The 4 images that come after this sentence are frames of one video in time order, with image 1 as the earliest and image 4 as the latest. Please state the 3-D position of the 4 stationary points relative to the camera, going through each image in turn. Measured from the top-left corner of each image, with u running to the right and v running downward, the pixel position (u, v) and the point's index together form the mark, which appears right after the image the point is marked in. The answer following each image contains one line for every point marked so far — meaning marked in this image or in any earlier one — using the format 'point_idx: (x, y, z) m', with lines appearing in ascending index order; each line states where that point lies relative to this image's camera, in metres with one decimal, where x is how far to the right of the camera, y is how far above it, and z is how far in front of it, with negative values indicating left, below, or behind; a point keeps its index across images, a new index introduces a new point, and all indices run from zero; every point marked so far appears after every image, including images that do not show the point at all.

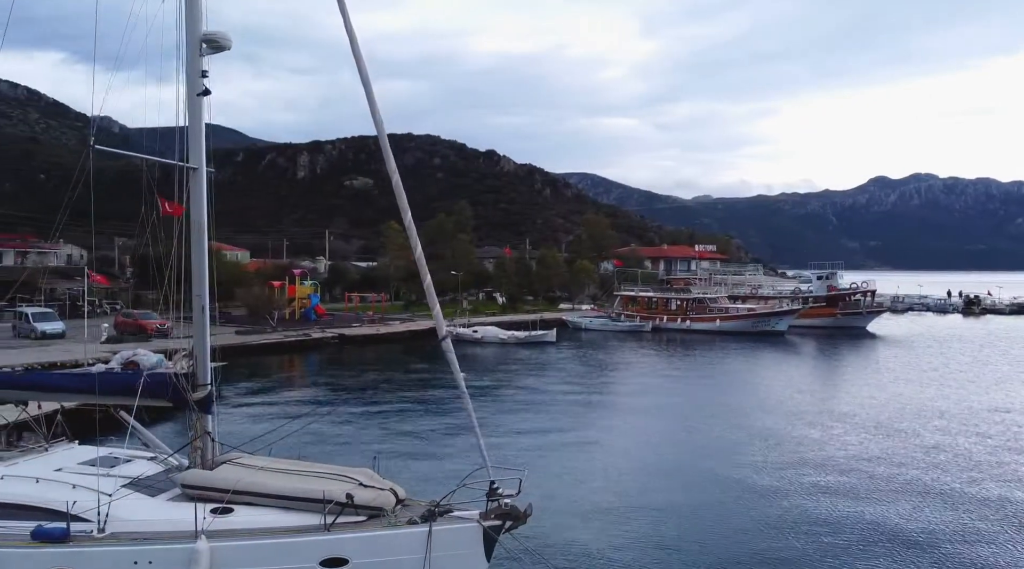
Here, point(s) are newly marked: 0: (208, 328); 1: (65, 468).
0: (-5.0, -0.8, +14.9) m
1: (-7.3, -3.0, +14.8) m
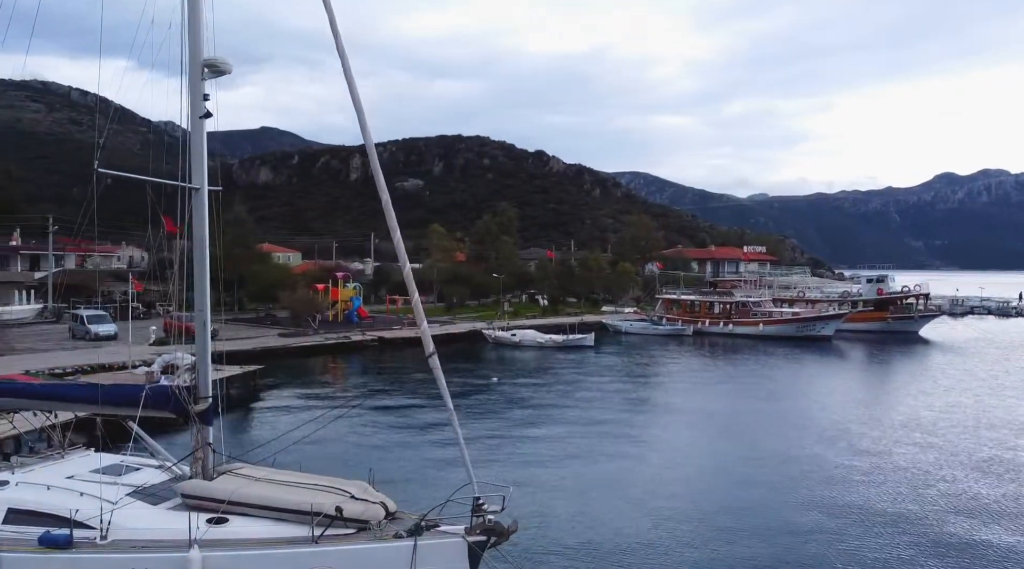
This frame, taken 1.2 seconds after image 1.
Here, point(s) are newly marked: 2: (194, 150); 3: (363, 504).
0: (-5.1, -1.0, +15.4) m
1: (-7.4, -3.3, +15.6) m
2: (-5.4, +2.3, +15.5) m
3: (-2.4, -3.6, +14.8) m
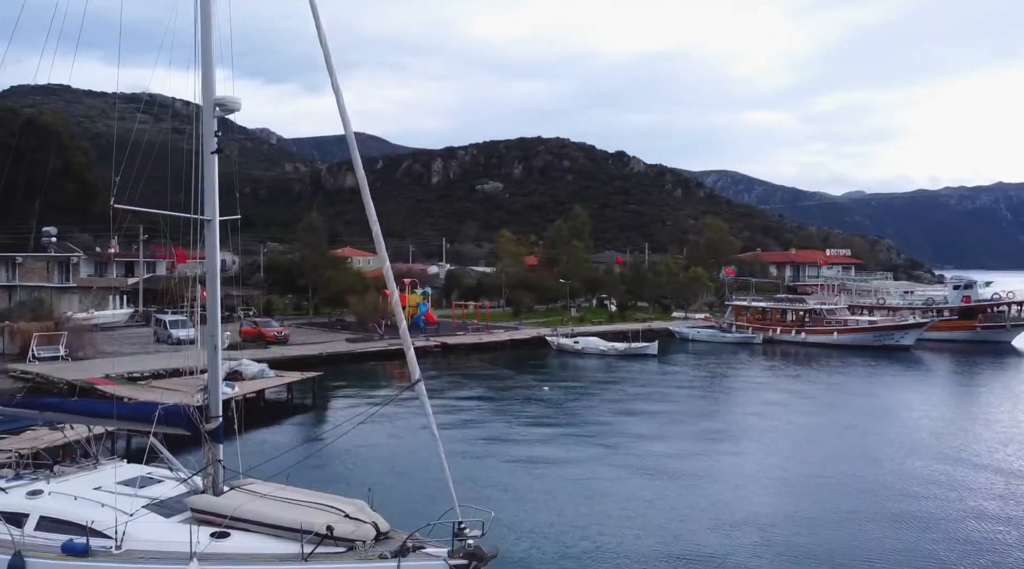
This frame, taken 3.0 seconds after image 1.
0: (-5.2, -1.5, +16.3) m
1: (-7.5, -3.7, +16.8) m
2: (-5.5, +1.8, +16.4) m
3: (-2.7, -4.0, +15.4) m
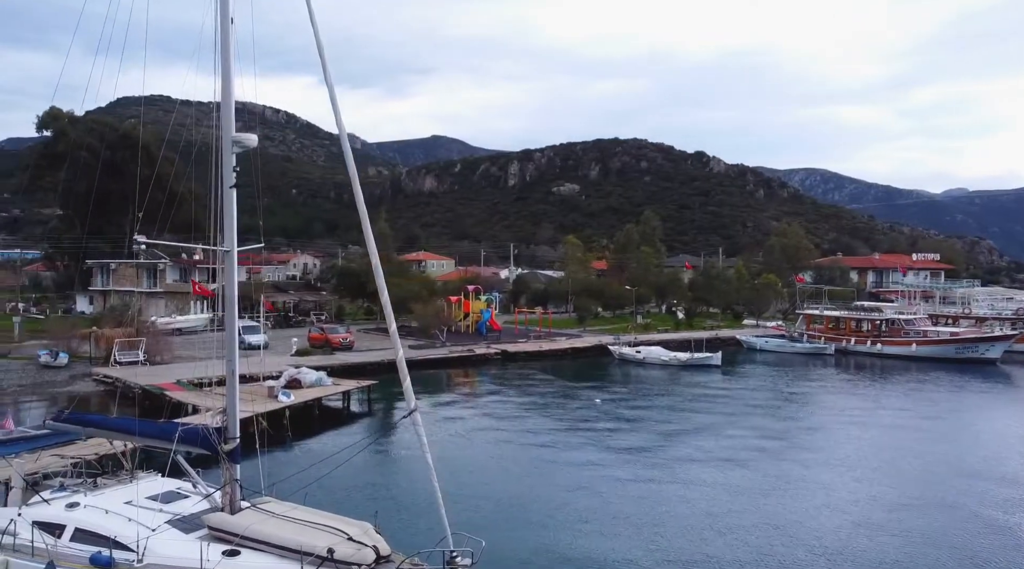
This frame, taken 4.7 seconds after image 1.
0: (-5.1, -2.0, +16.9) m
1: (-7.3, -4.2, +17.7) m
2: (-5.4, +1.3, +17.0) m
3: (-2.7, -4.5, +15.7) m
